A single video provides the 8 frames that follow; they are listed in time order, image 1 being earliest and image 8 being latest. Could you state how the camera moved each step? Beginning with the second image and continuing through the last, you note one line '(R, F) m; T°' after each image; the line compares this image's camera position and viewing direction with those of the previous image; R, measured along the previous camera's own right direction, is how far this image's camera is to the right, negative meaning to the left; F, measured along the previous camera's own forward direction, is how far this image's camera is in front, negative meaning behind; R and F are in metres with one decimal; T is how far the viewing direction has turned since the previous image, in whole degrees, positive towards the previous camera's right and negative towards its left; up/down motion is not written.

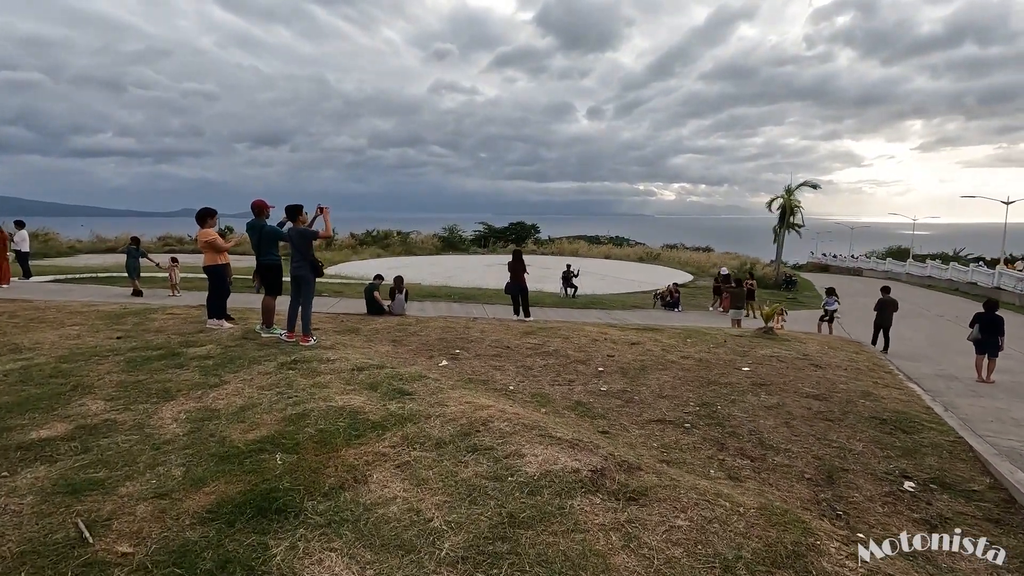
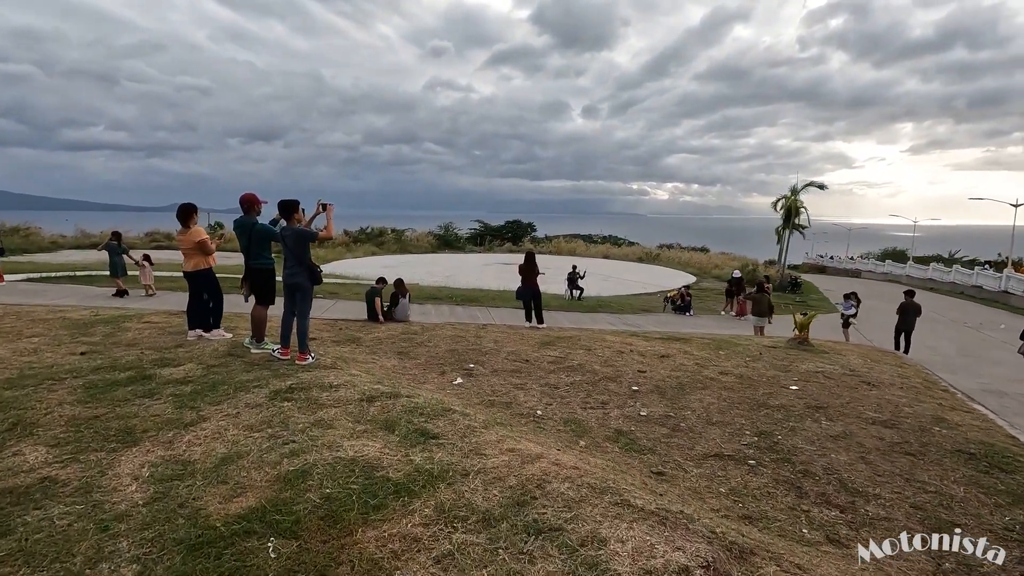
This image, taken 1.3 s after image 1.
(-0.4, +0.8) m; +1°
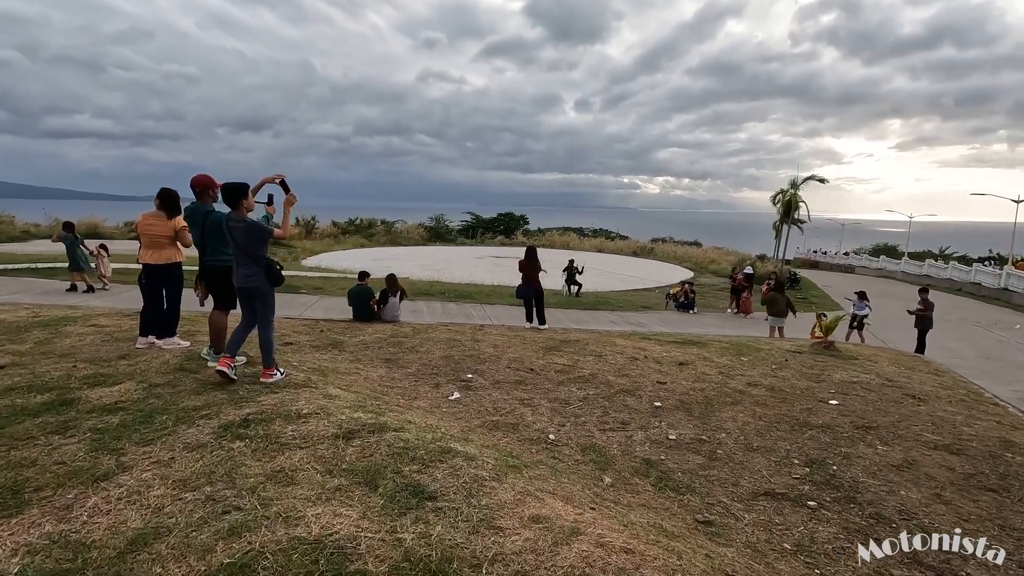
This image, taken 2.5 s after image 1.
(-0.1, +0.8) m; +1°
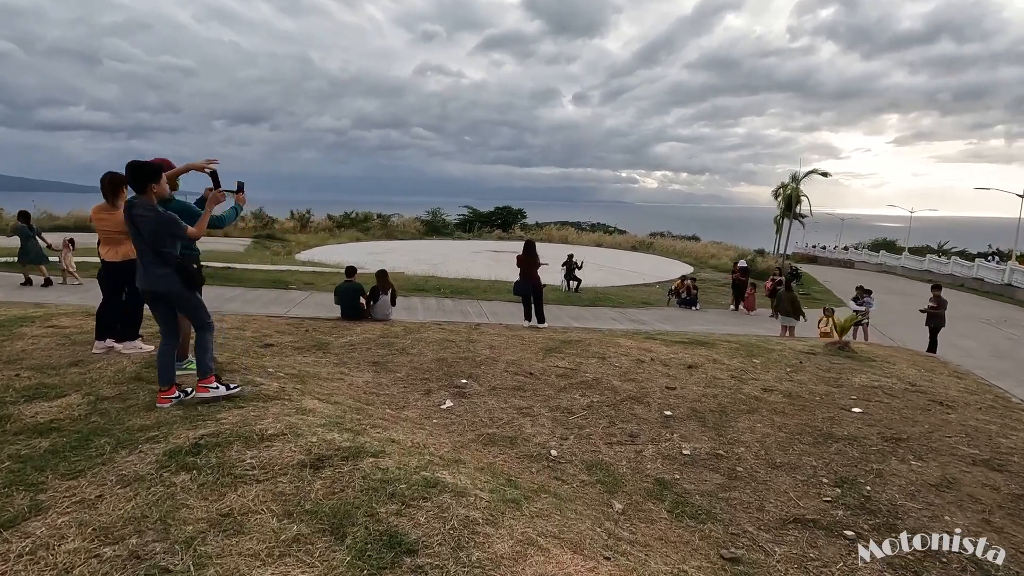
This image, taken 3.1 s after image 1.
(0.0, +0.5) m; 0°
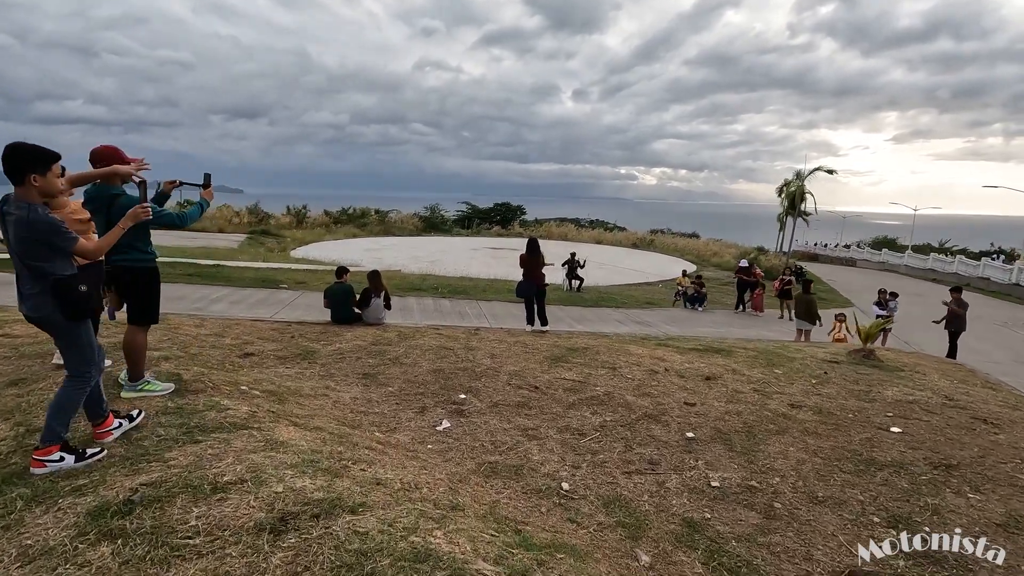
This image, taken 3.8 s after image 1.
(-0.1, +0.5) m; 0°
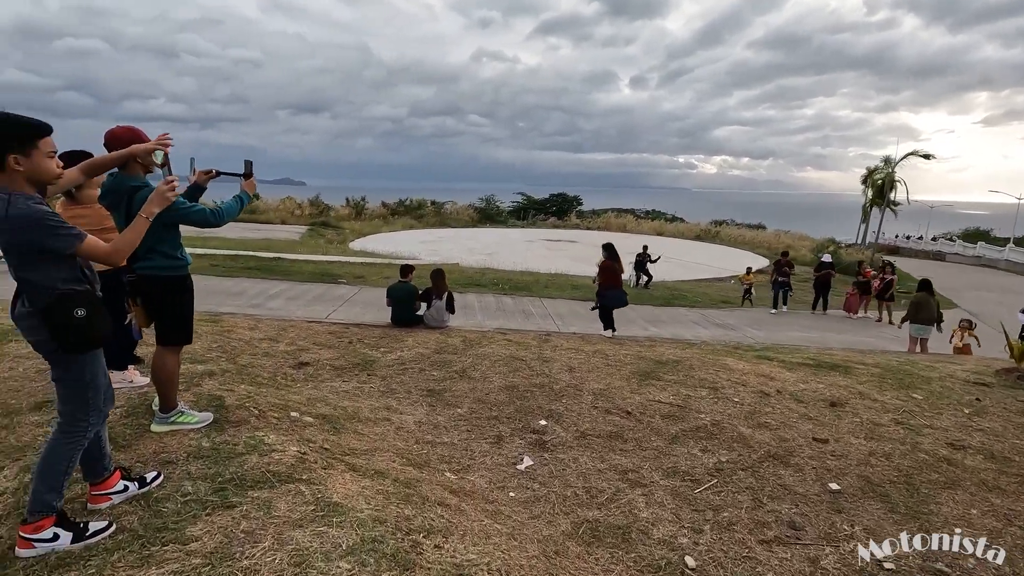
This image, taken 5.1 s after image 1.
(-0.3, +0.7) m; -6°
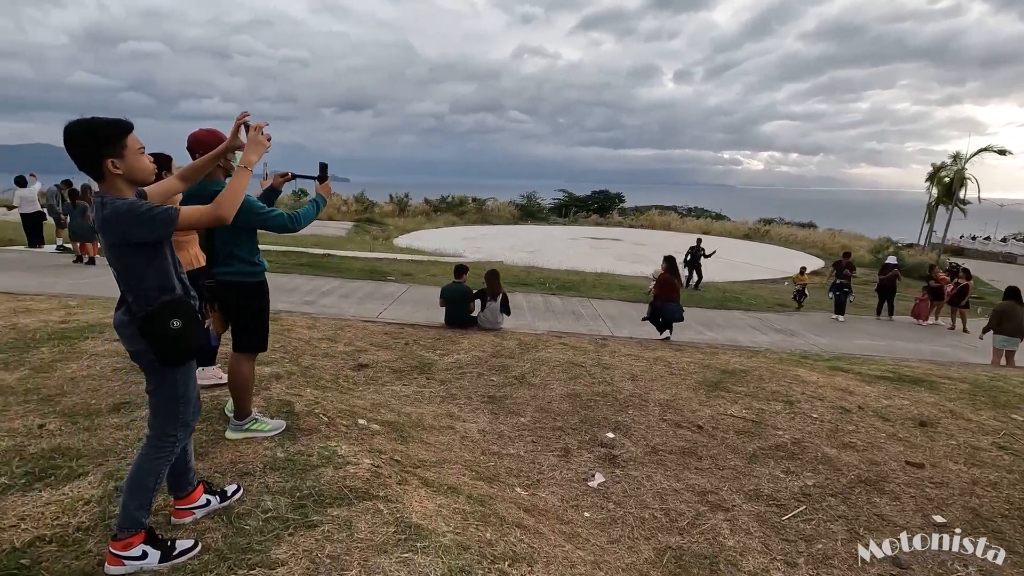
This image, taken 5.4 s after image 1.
(-0.2, +0.1) m; -4°
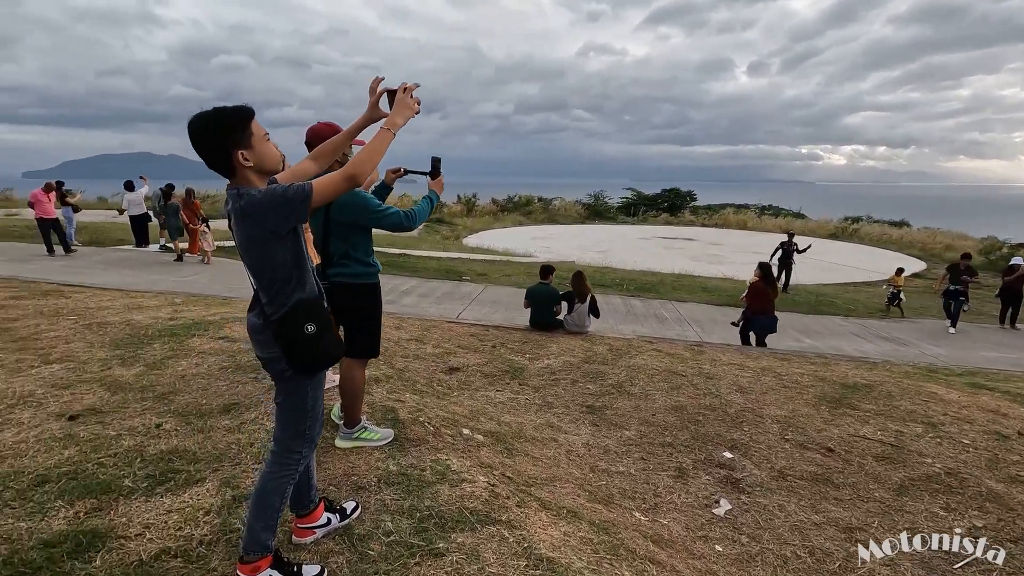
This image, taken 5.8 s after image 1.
(-0.3, +0.2) m; -7°
